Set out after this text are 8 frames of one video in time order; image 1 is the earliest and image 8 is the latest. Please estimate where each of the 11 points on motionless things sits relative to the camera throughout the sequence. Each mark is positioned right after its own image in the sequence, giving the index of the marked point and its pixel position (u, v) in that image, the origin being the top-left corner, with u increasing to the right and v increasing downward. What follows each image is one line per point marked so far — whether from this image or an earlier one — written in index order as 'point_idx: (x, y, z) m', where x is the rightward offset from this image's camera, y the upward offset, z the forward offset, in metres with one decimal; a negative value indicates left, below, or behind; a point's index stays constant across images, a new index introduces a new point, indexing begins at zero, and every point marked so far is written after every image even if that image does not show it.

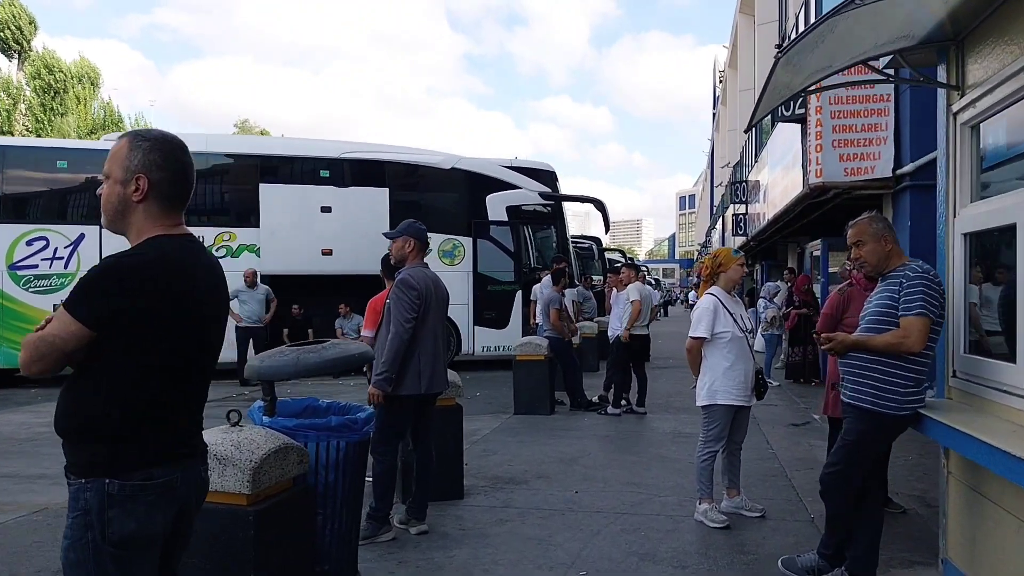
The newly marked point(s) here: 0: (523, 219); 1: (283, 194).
0: (+0.2, +1.4, +16.3) m
1: (-4.2, +1.8, +14.8) m
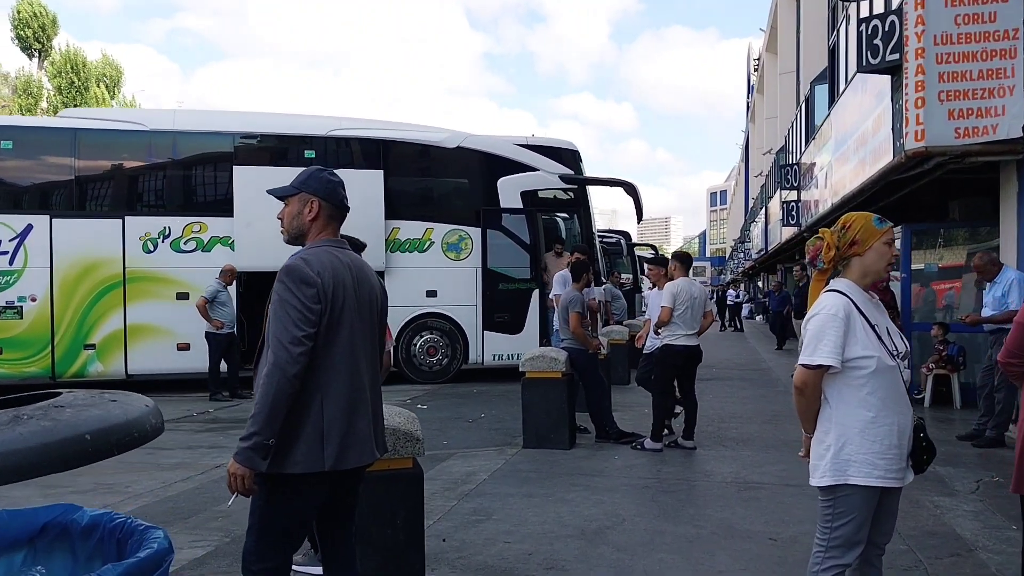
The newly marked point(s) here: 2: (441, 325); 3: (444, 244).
0: (+0.5, +1.4, +14.0) m
1: (-4.0, +1.8, +12.7) m
2: (-1.2, -0.6, +13.6) m
3: (-1.1, +0.7, +13.6) m
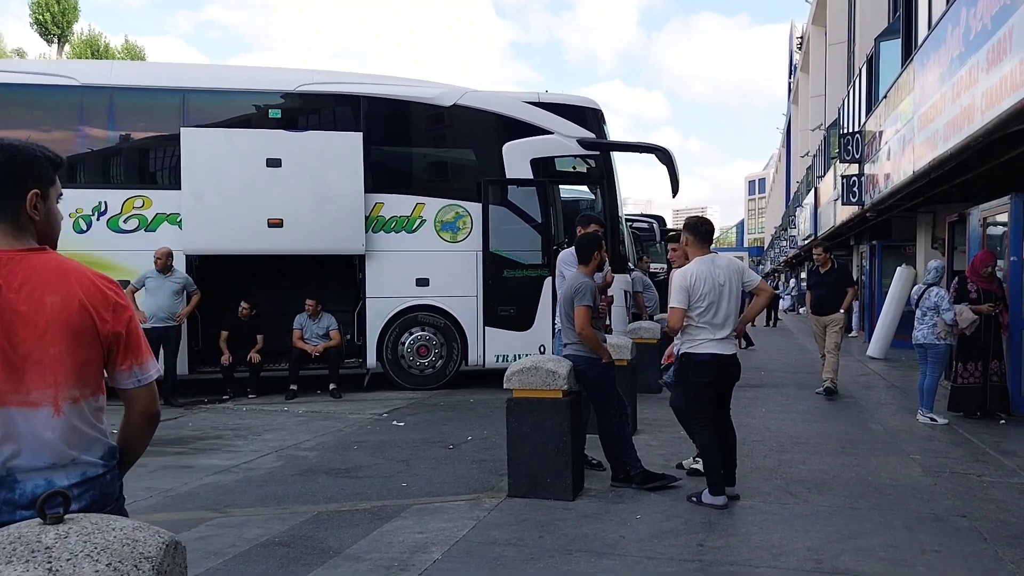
0: (+0.6, +1.6, +11.6) m
1: (-3.9, +1.9, +10.5) m
2: (-1.1, -0.5, +11.4) m
3: (-1.0, +0.9, +11.4) m
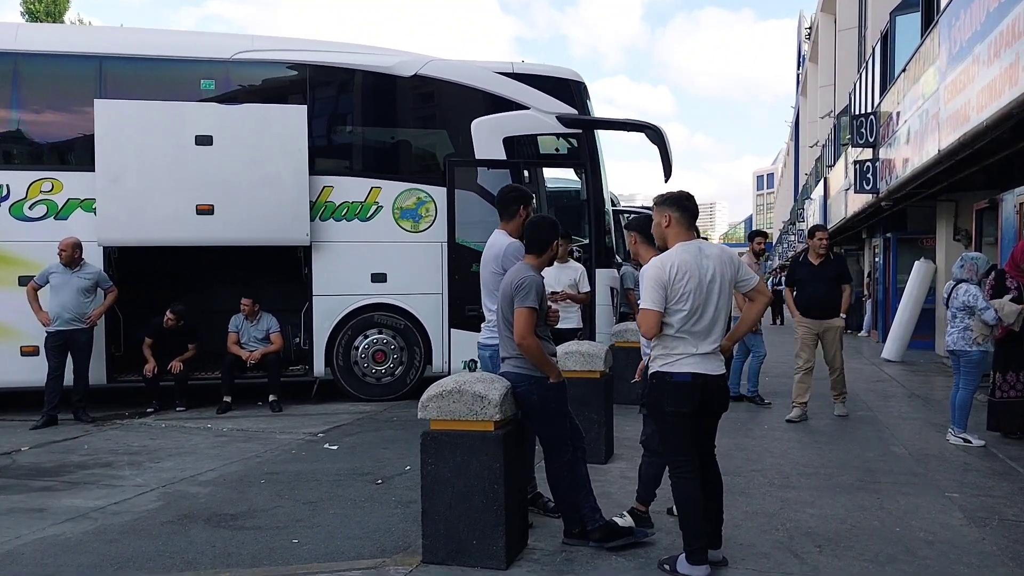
0: (+0.2, +1.6, +10.2) m
1: (-4.3, +2.0, +9.2) m
2: (-1.5, -0.4, +10.0) m
3: (-1.4, +1.0, +10.0) m
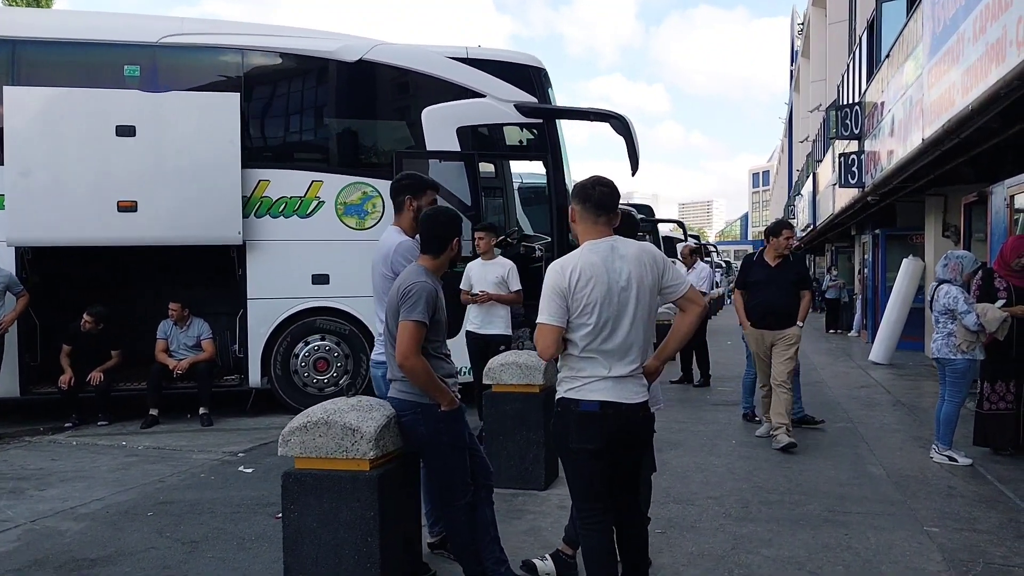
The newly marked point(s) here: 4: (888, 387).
0: (-0.3, +1.6, +9.5) m
1: (-4.8, +1.9, +8.4) m
2: (-2.0, -0.4, +9.2) m
3: (-2.0, +0.9, +9.2) m
4: (+5.3, -1.4, +11.4) m
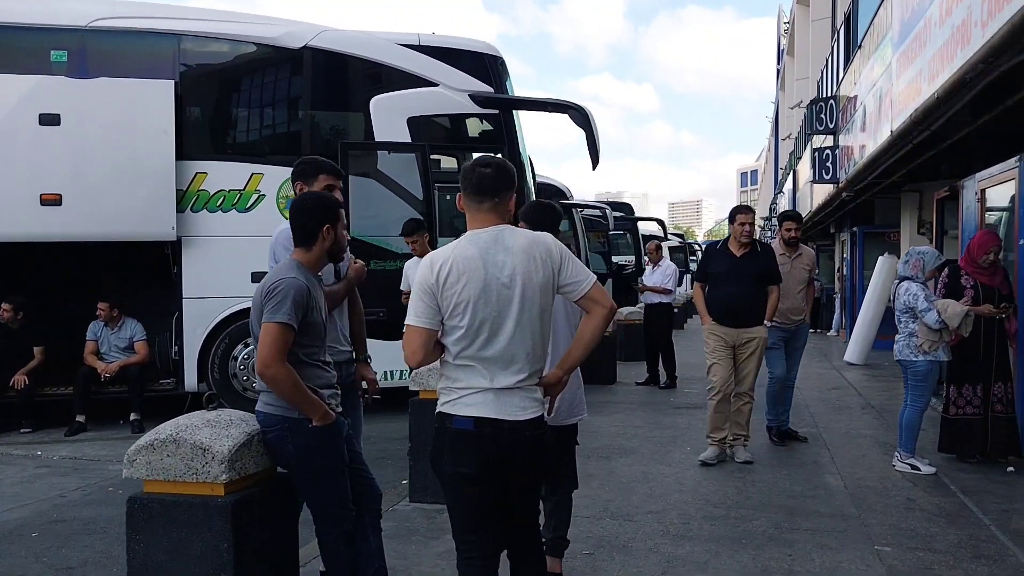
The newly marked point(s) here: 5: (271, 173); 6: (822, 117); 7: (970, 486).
0: (-0.8, +1.6, +9.1) m
1: (-5.4, +1.9, +7.9) m
2: (-2.5, -0.4, +8.8) m
3: (-2.5, +0.9, +8.8) m
4: (+4.8, -1.4, +11.1) m
5: (-2.6, +1.2, +8.8) m
6: (+5.7, +3.1, +14.9) m
7: (+3.2, -1.4, +5.7) m
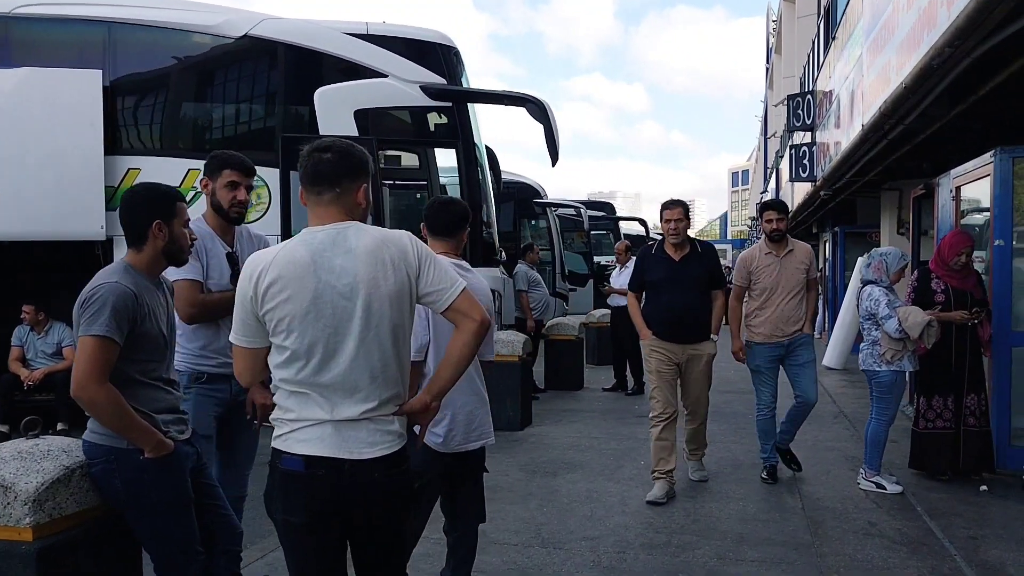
0: (-1.3, +1.6, +8.6) m
1: (-5.8, +1.9, +7.4) m
2: (-3.0, -0.5, +8.3) m
3: (-3.0, +0.9, +8.3) m
4: (+4.2, -1.4, +10.7) m
5: (-3.1, +1.2, +8.3) m
6: (+5.2, +3.1, +14.5) m
7: (+2.8, -1.4, +5.3) m
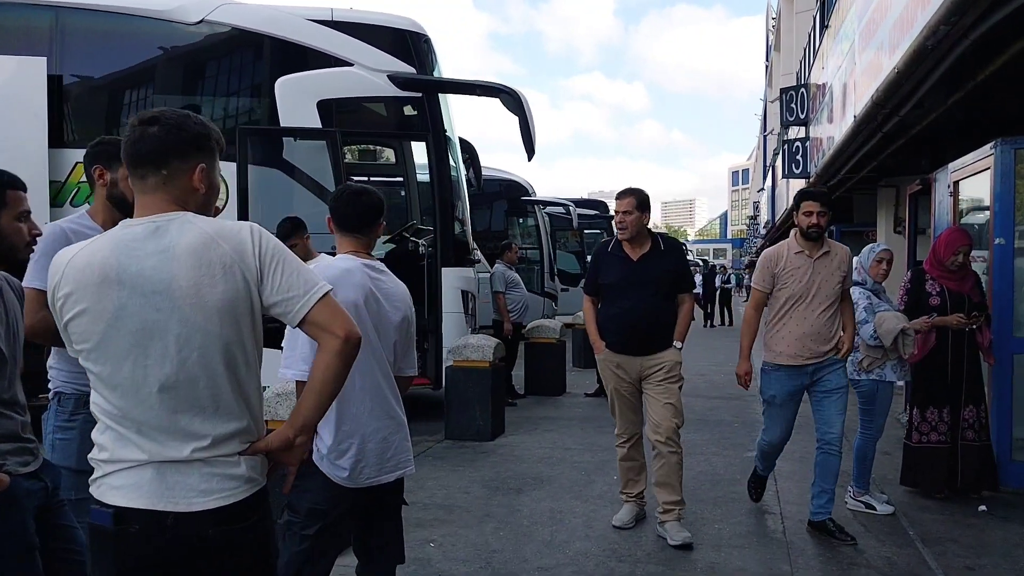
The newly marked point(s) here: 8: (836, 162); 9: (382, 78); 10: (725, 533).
0: (-1.6, +1.6, +8.1) m
1: (-6.1, +1.9, +6.9) m
2: (-3.3, -0.5, +7.8) m
3: (-3.3, +0.9, +7.8) m
4: (+4.0, -1.4, +10.2) m
5: (-3.4, +1.2, +7.8) m
6: (+4.9, +3.1, +14.0) m
7: (+2.5, -1.5, +4.8) m
8: (+3.9, +1.5, +9.8) m
9: (-1.3, +2.1, +8.2) m
10: (+1.3, -1.5, +4.8) m
